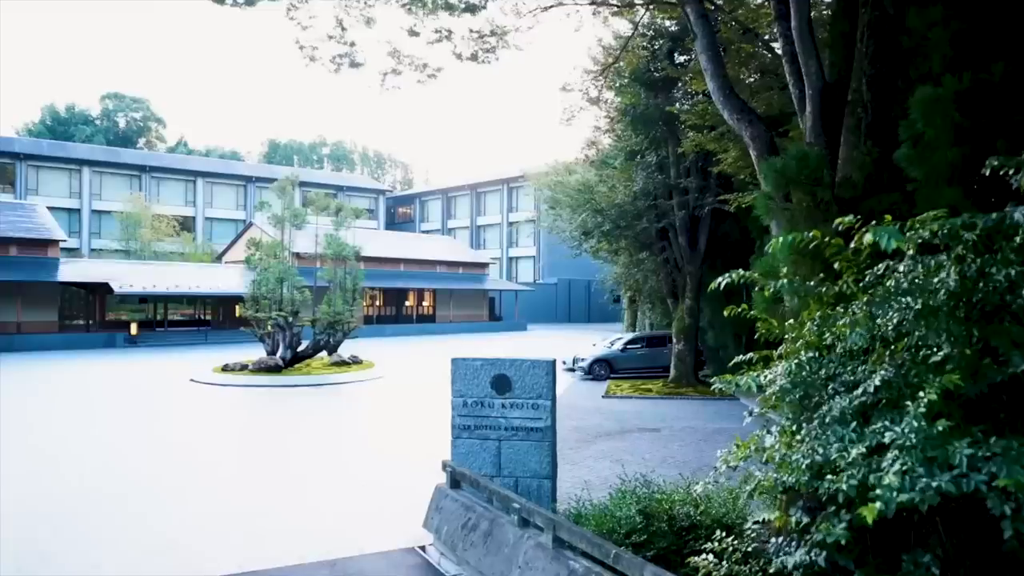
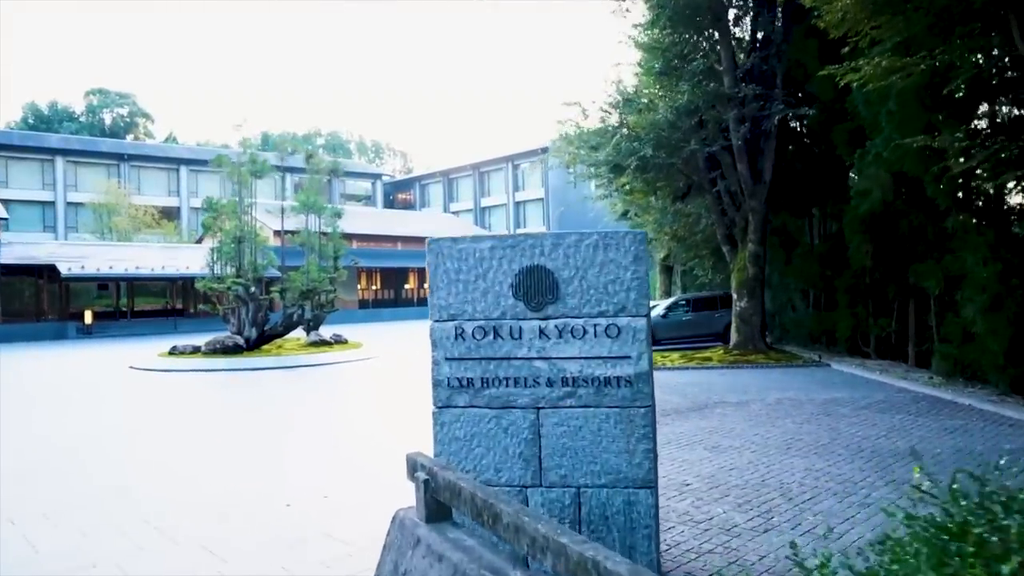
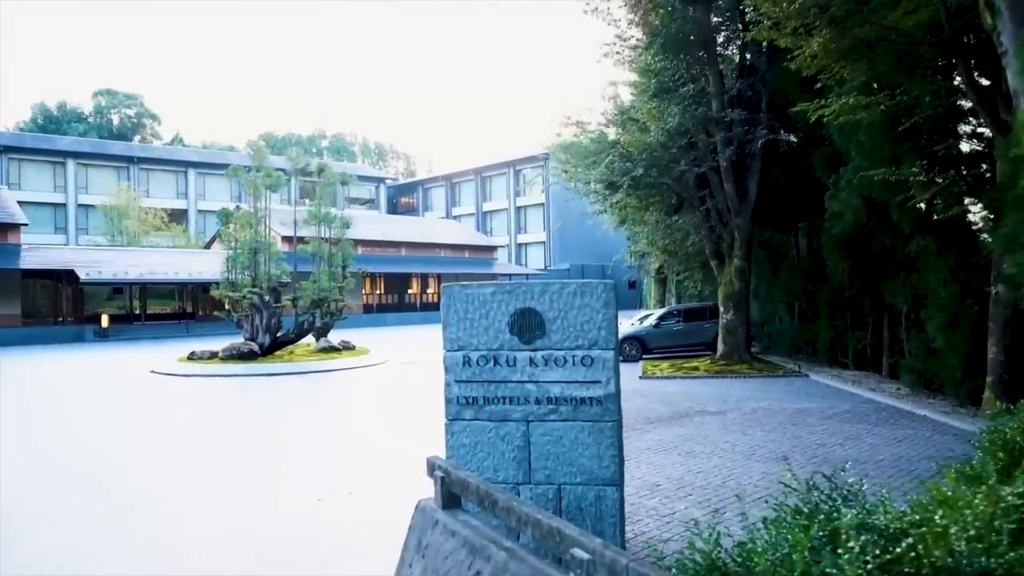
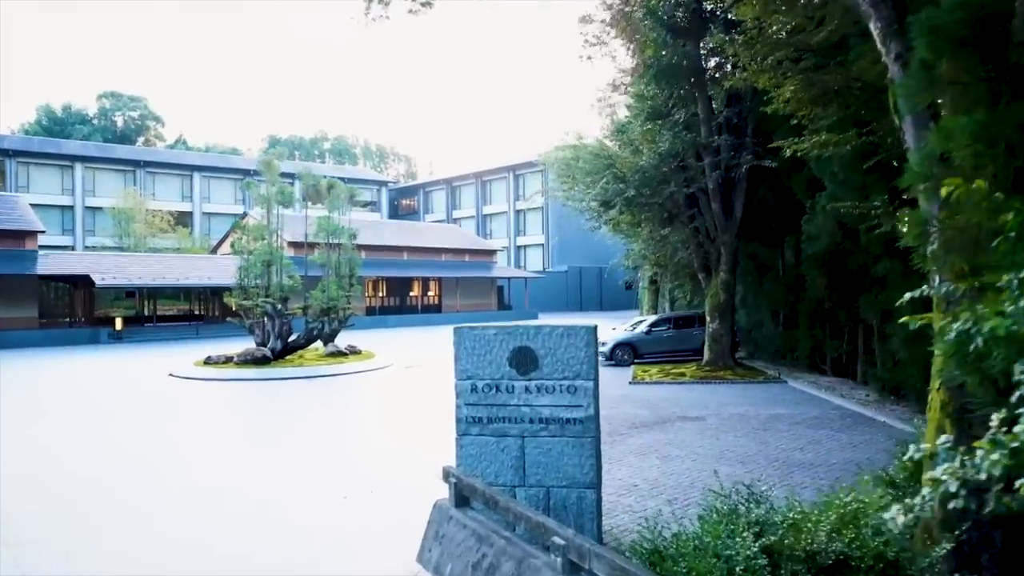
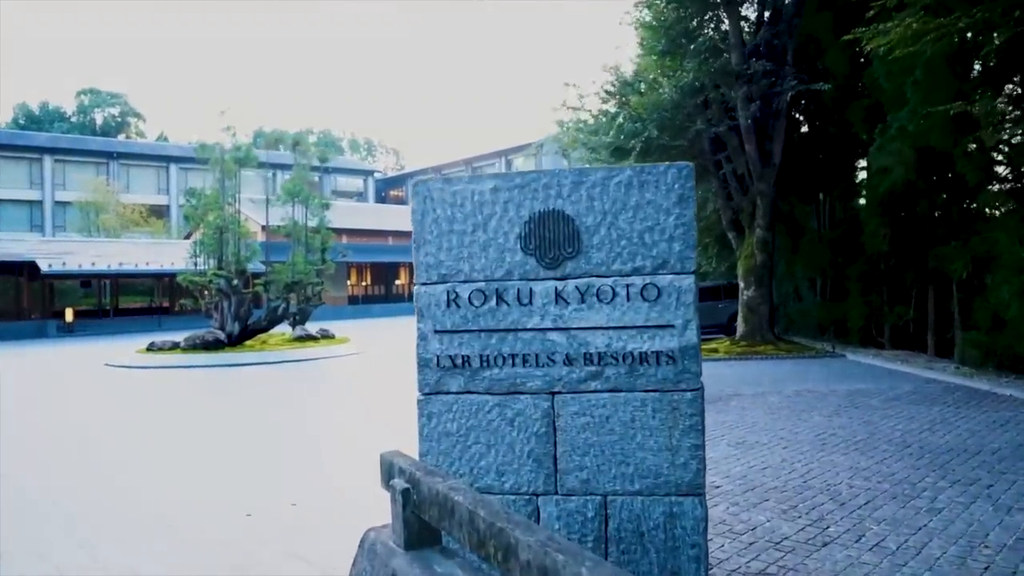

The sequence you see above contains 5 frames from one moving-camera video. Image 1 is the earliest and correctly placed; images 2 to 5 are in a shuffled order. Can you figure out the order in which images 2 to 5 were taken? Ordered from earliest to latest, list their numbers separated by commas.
4, 3, 2, 5
